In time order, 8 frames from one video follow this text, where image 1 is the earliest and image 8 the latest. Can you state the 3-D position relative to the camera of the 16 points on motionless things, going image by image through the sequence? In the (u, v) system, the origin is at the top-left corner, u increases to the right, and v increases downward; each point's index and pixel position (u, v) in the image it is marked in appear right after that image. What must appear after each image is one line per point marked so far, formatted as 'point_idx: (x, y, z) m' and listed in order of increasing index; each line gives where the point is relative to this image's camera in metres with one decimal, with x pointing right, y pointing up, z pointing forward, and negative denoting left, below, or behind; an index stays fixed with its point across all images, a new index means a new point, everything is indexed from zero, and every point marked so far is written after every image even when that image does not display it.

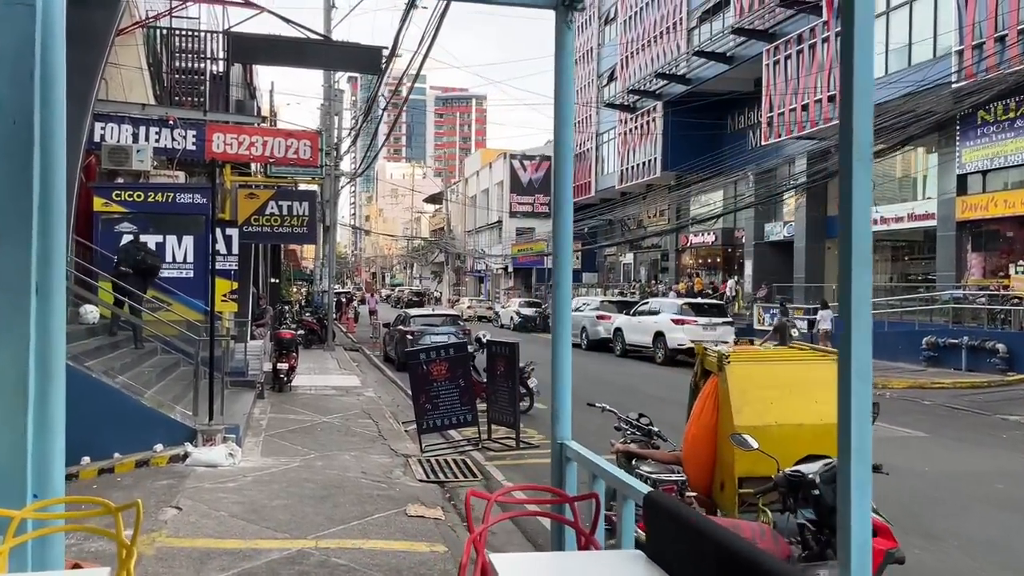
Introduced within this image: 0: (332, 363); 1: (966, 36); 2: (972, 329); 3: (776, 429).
0: (-4.3, -1.8, +19.9) m
1: (+10.7, +5.9, +19.8) m
2: (+9.8, -0.9, +17.9) m
3: (+1.6, -0.9, +5.1) m
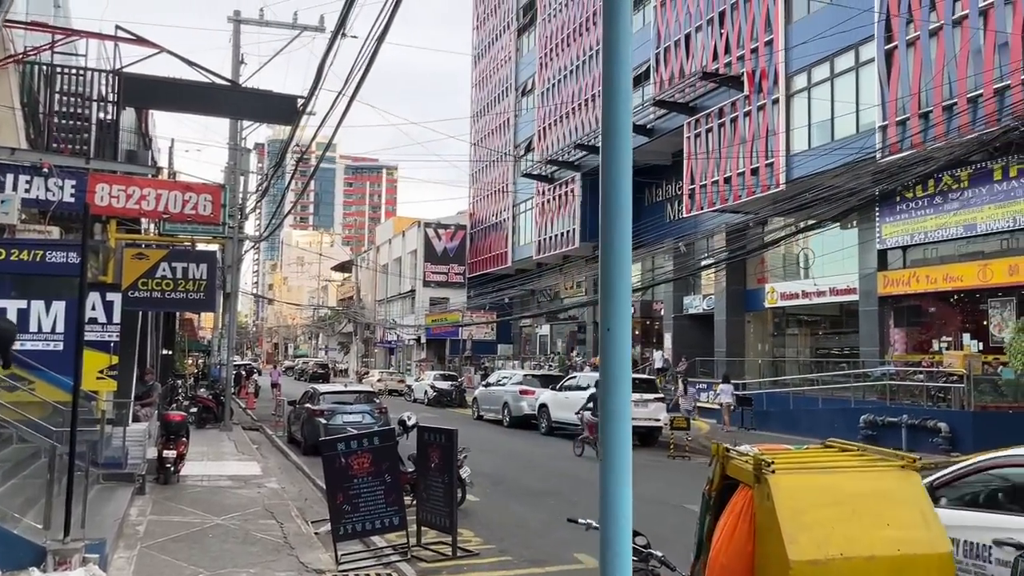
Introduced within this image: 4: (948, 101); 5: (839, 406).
0: (-6.0, -3.3, +17.7) m
1: (+8.9, +4.2, +19.9) m
2: (+8.2, -2.4, +17.3) m
3: (+1.5, -1.3, +3.8) m
4: (+9.5, +4.1, +18.3) m
5: (+7.5, -2.7, +19.3) m
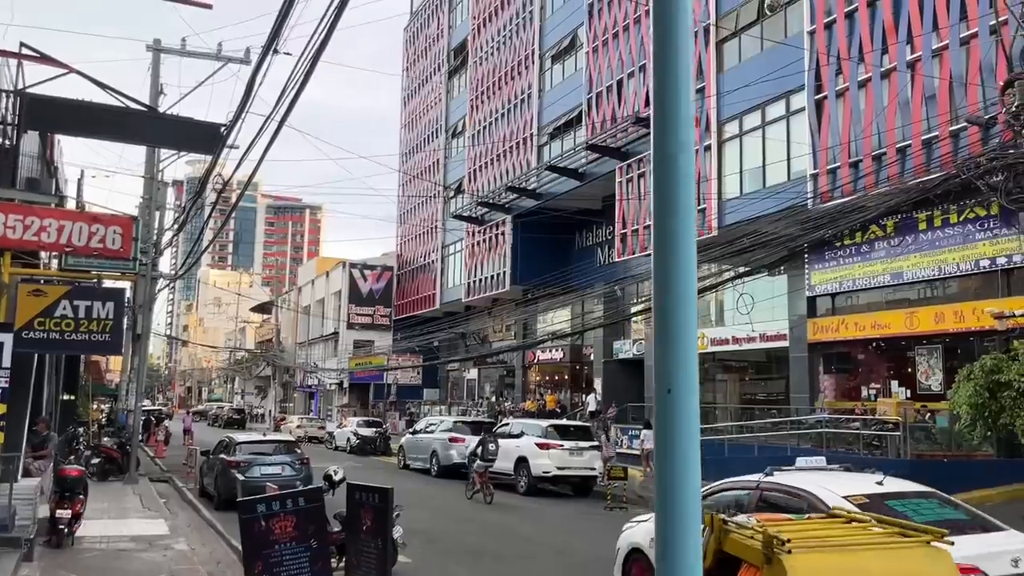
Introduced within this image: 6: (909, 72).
0: (-7.3, -4.1, +16.2) m
1: (+7.4, +3.1, +20.1) m
2: (+6.8, -3.4, +17.2) m
3: (+1.4, -1.4, +3.2) m
4: (+8.1, +3.0, +18.6) m
5: (+6.0, -3.7, +19.1) m
6: (+8.5, +4.6, +18.0) m
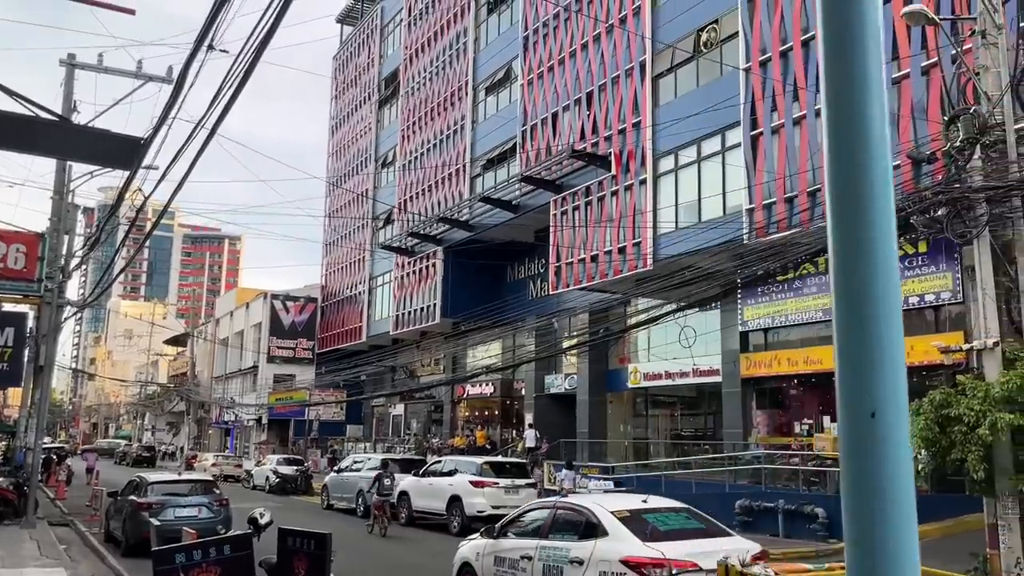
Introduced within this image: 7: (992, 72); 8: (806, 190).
0: (-8.5, -4.5, +14.8) m
1: (+5.9, +2.2, +20.3) m
2: (+5.5, -4.1, +17.0) m
3: (+1.4, -1.5, +2.7) m
4: (+6.7, +2.3, +18.8) m
5: (+4.5, -4.5, +18.8) m
6: (+7.2, +3.9, +18.3) m
7: (+6.4, +2.9, +11.3) m
8: (+6.6, +2.2, +19.0) m
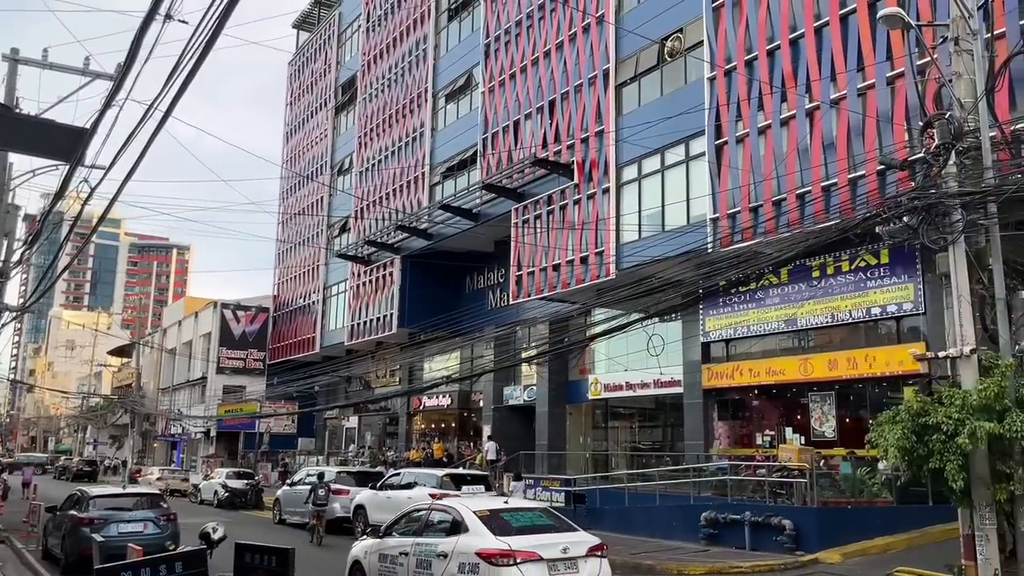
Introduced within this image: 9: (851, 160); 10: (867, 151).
0: (-9.1, -4.6, +13.8) m
1: (+5.0, +2.0, +20.2) m
2: (+4.8, -4.3, +16.8) m
3: (+1.5, -1.4, +2.3) m
4: (+5.9, +2.0, +18.7) m
5: (+3.7, -4.7, +18.5) m
6: (+6.4, +3.7, +18.4) m
7: (+6.1, +2.8, +11.3) m
8: (+5.8, +2.0, +18.9) m
9: (+6.9, +2.6, +17.3) m
10: (+7.1, +2.7, +16.9) m
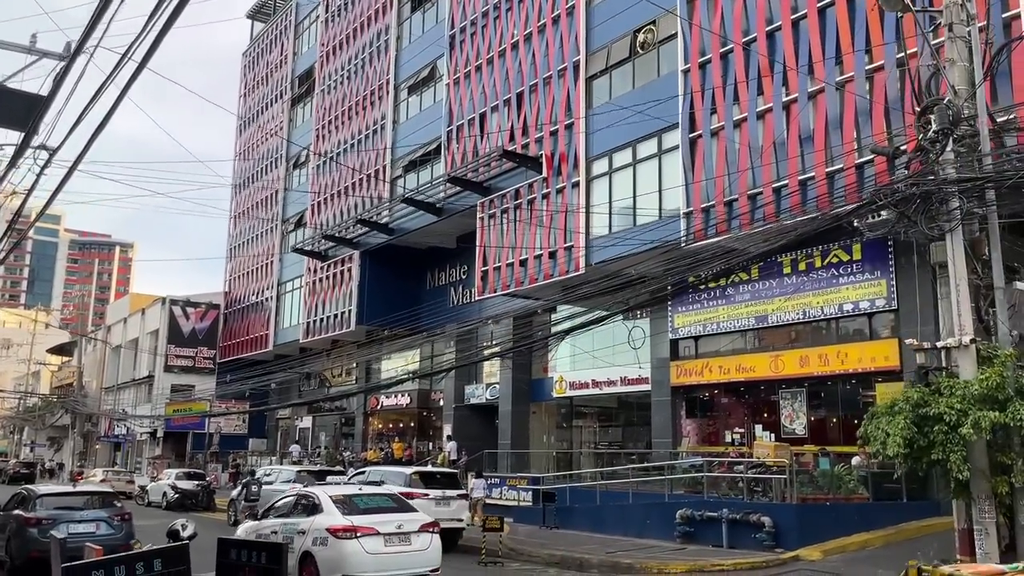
0: (-9.4, -4.3, +12.7) m
1: (+4.3, +2.1, +19.9) m
2: (+4.2, -4.1, +16.5) m
3: (+1.8, -1.2, +1.9) m
4: (+5.3, +2.2, +18.5) m
5: (+3.0, -4.6, +18.2) m
6: (+5.9, +3.8, +18.2) m
7: (+5.9, +2.9, +11.1) m
8: (+5.2, +2.1, +18.7) m
9: (+6.4, +2.7, +17.1) m
10: (+6.6, +2.8, +16.8) m
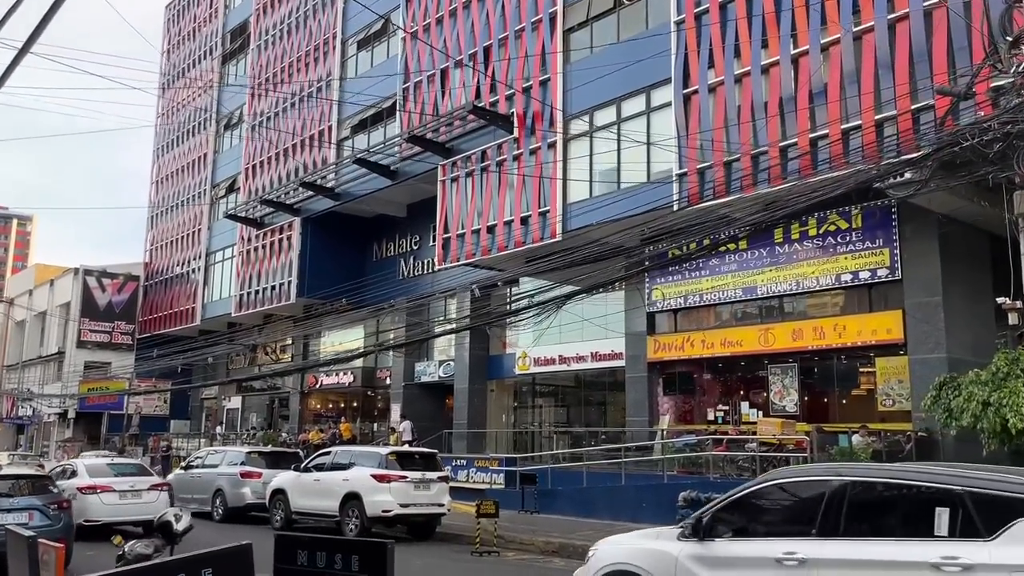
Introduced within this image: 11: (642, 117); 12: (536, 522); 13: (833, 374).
0: (-9.2, -3.5, +10.1) m
1: (+3.9, +2.8, +18.5) m
2: (+4.0, -3.5, +15.3) m
3: (+3.1, -0.7, +0.4) m
4: (+5.0, +2.8, +17.3) m
5: (+2.7, -3.8, +16.8) m
6: (+5.6, +4.4, +16.9) m
7: (+6.3, +3.5, +9.9) m
8: (+4.9, +2.8, +17.4) m
9: (+6.3, +3.4, +16.0) m
10: (+6.5, +3.5, +15.7) m
11: (+3.1, +4.0, +19.9) m
12: (+0.5, -4.6, +16.7) m
13: (+7.2, -2.0, +19.1) m
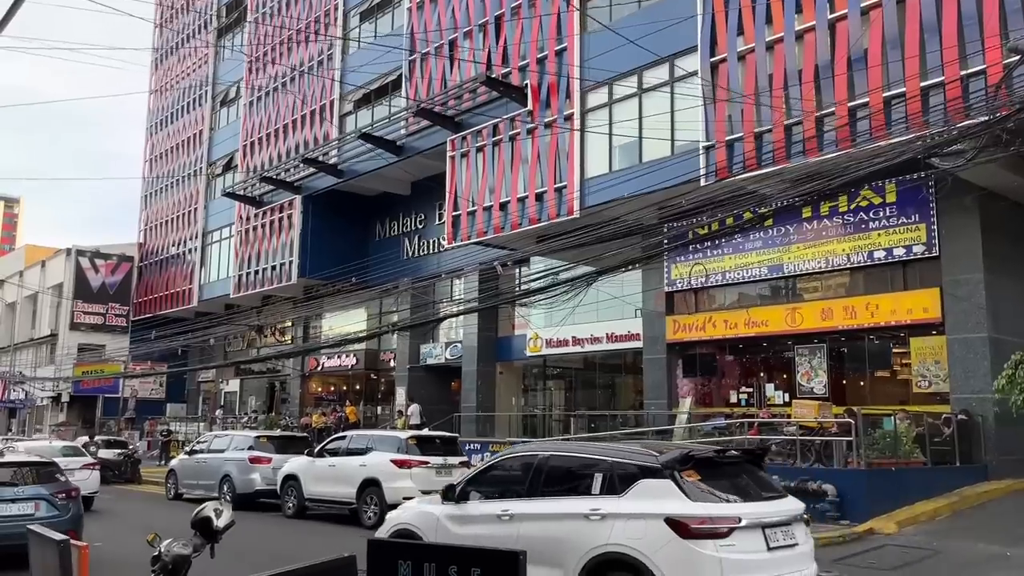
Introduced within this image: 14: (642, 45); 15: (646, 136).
0: (-8.7, -3.2, +9.3) m
1: (+4.3, +3.3, +17.7) m
2: (+4.5, -3.1, +14.6) m
3: (+3.7, -0.6, -0.3) m
4: (+5.4, +3.3, +16.5) m
5: (+3.1, -3.4, +16.1) m
6: (+6.1, +4.9, +16.1) m
7: (+6.9, +3.8, +9.1) m
8: (+5.3, +3.3, +16.6) m
9: (+6.7, +3.8, +15.2) m
10: (+7.0, +3.9, +14.9) m
11: (+3.5, +4.5, +19.0) m
12: (+0.9, -4.2, +16.0) m
13: (+7.6, -1.5, +18.4) m
14: (+3.1, +5.7, +19.8) m
15: (+3.1, +3.5, +19.3) m
